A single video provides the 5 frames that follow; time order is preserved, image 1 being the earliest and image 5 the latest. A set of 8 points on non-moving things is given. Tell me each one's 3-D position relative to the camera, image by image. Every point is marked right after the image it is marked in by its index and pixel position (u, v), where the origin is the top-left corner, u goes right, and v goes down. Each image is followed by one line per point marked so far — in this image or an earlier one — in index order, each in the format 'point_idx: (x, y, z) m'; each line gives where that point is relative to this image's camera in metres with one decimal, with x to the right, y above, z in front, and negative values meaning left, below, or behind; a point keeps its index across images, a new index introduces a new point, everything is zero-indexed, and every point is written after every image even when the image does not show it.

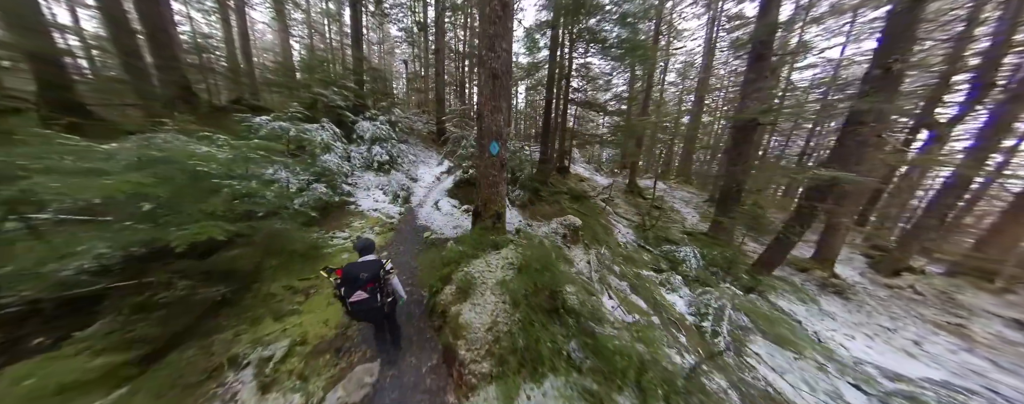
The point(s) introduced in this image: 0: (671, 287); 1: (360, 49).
0: (+4.6, -2.4, +5.5) m
1: (-8.0, +8.1, +10.2) m
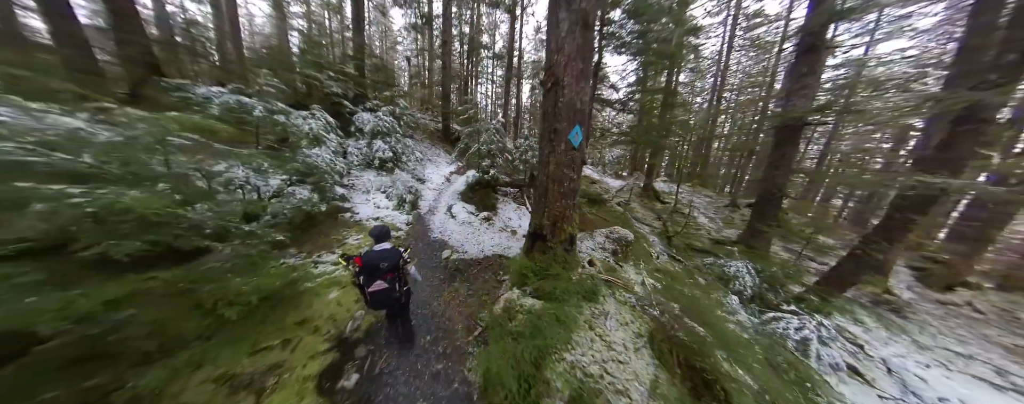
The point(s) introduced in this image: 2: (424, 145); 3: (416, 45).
0: (+5.2, -2.6, +4.6) m
1: (-7.3, +8.0, +9.2) m
2: (-5.3, +3.5, +11.8) m
3: (-9.2, +15.4, +18.7) m
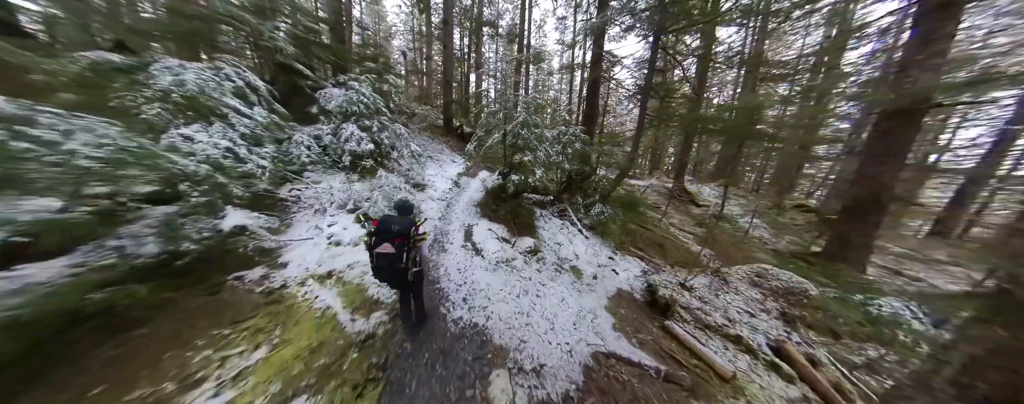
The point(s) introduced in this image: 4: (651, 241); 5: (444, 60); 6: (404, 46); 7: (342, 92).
0: (+6.1, -2.8, +3.0) m
1: (-6.6, +7.6, +7.4) m
2: (-4.7, +3.1, +9.9) m
3: (-8.8, +14.9, +16.9) m
4: (+4.3, -1.2, +6.0) m
5: (-3.7, +7.8, +10.5) m
6: (-10.7, +15.5, +18.7) m
7: (-4.7, +3.0, +5.4) m
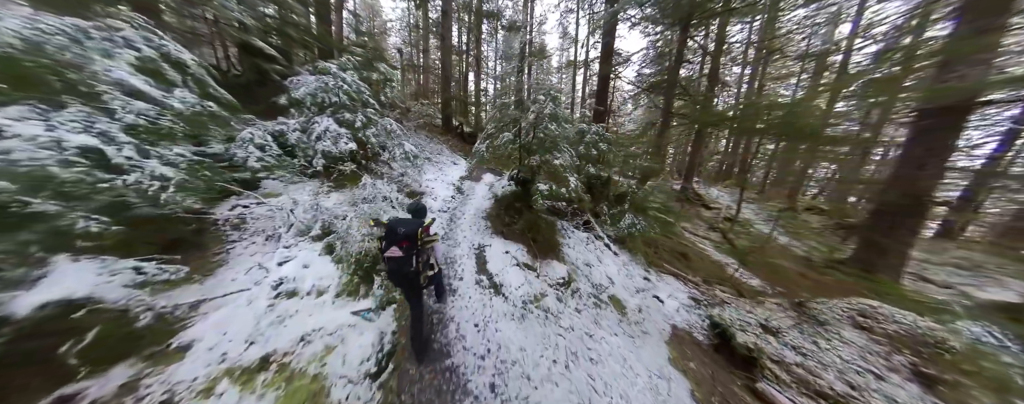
0: (+6.4, -2.9, +2.5) m
1: (-6.5, +7.3, +6.7) m
2: (-4.6, +2.9, +9.3) m
3: (-9.0, +14.6, +16.2) m
4: (+4.5, -1.4, +5.5) m
5: (-3.7, +7.5, +9.8) m
6: (-10.9, +15.2, +18.0) m
7: (-4.6, +2.7, +4.7) m
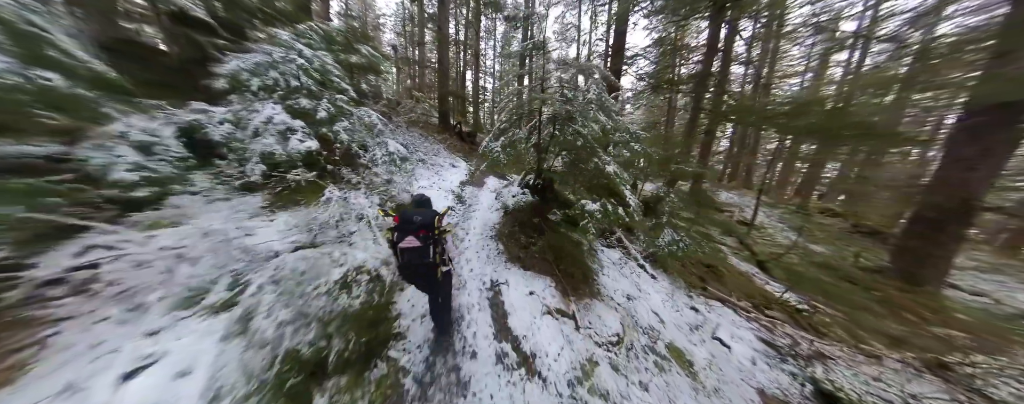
0: (+6.6, -3.1, +2.0) m
1: (-6.4, +7.1, +6.0) m
2: (-4.5, +2.7, +8.6) m
3: (-9.2, +14.3, +15.4) m
4: (+4.7, -1.5, +5.0) m
5: (-3.7, +7.3, +9.2) m
6: (-11.1, +14.9, +17.2) m
7: (-4.4, +2.5, +4.0) m
